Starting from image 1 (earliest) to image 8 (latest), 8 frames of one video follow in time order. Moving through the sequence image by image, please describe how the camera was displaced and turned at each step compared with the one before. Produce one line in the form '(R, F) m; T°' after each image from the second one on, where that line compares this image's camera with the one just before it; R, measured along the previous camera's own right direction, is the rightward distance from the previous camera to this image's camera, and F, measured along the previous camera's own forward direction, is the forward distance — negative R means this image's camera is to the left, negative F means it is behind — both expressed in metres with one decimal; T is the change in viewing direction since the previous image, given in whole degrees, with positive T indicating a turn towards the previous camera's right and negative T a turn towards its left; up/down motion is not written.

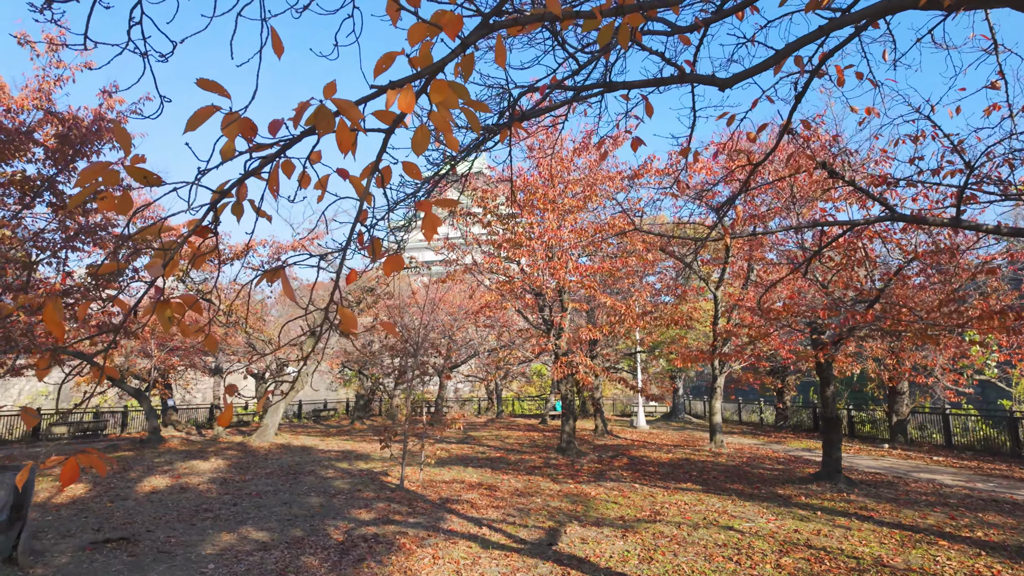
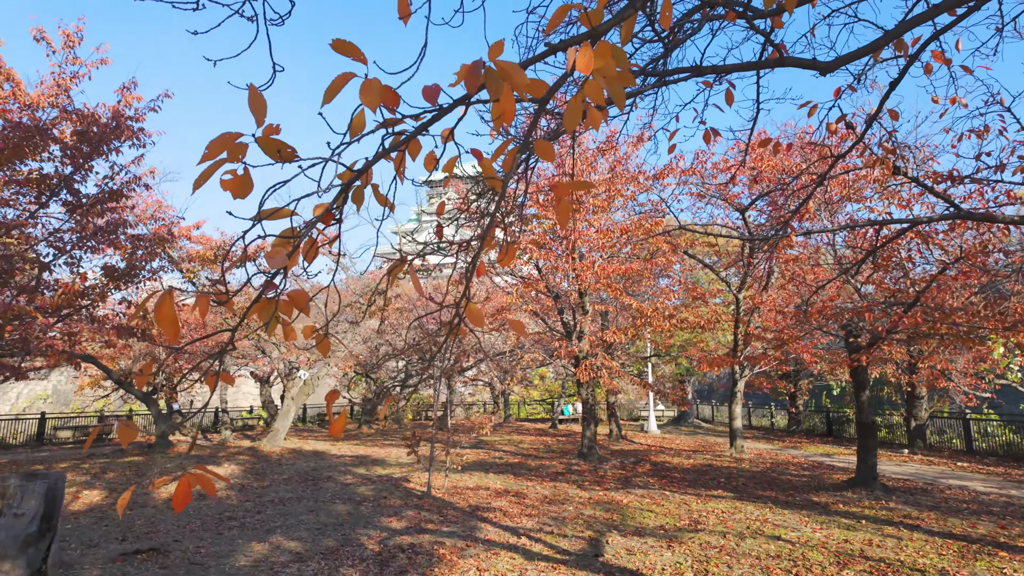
(-0.5, +0.2) m; 0°
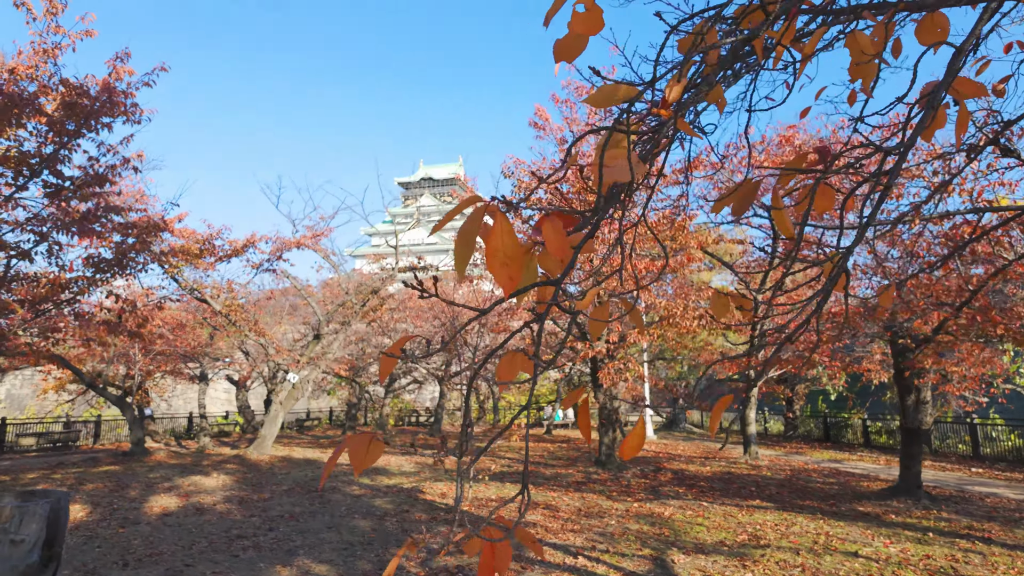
(-0.9, +0.7) m; +3°
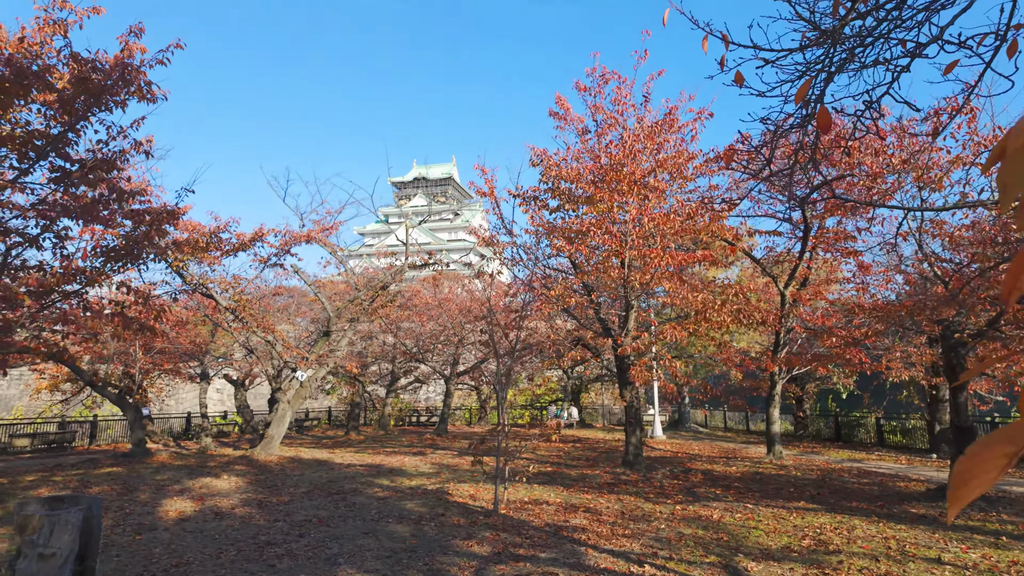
(-0.6, +0.5) m; +1°
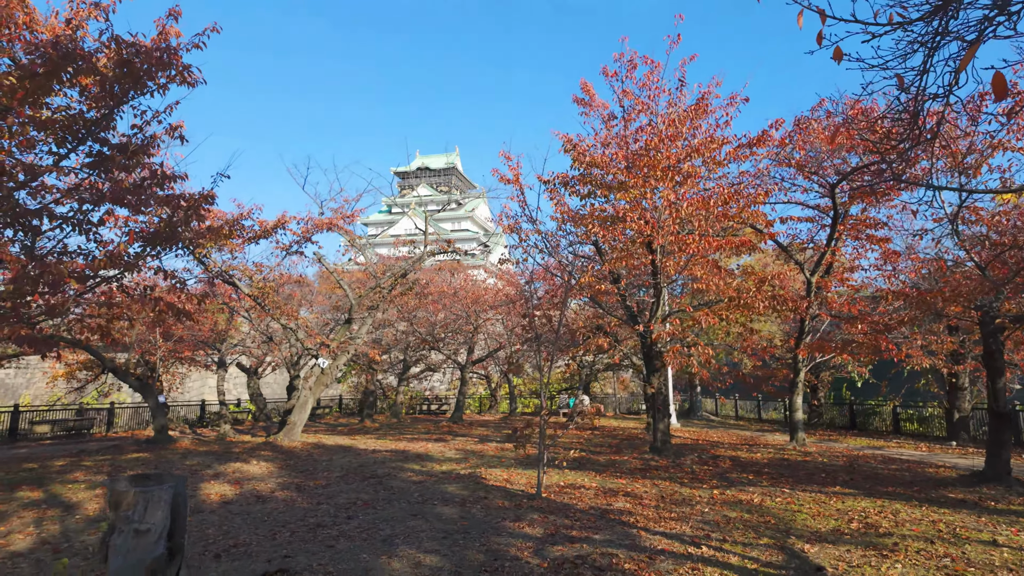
(-0.5, 0.0) m; 0°
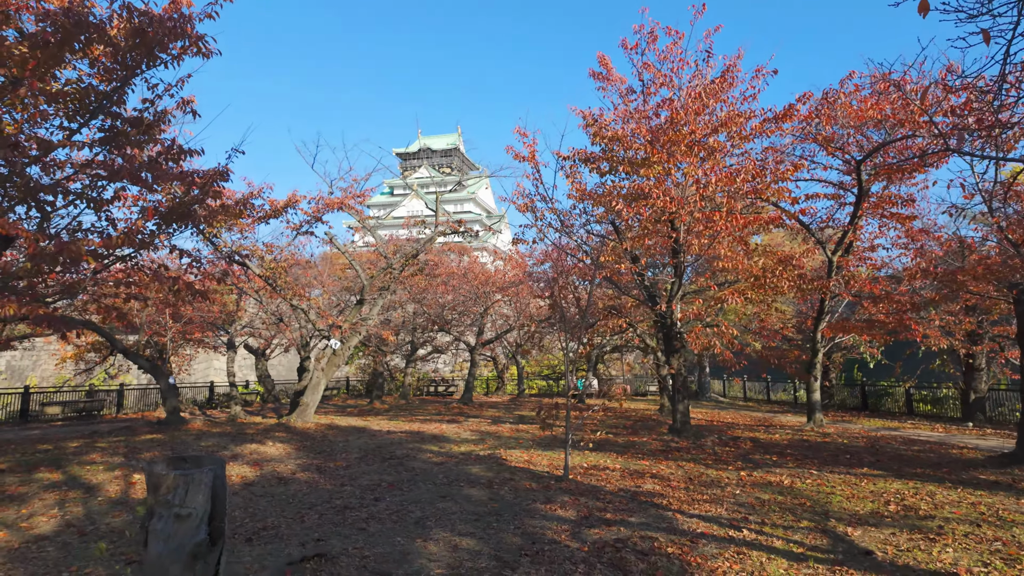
(-0.3, +0.2) m; 0°
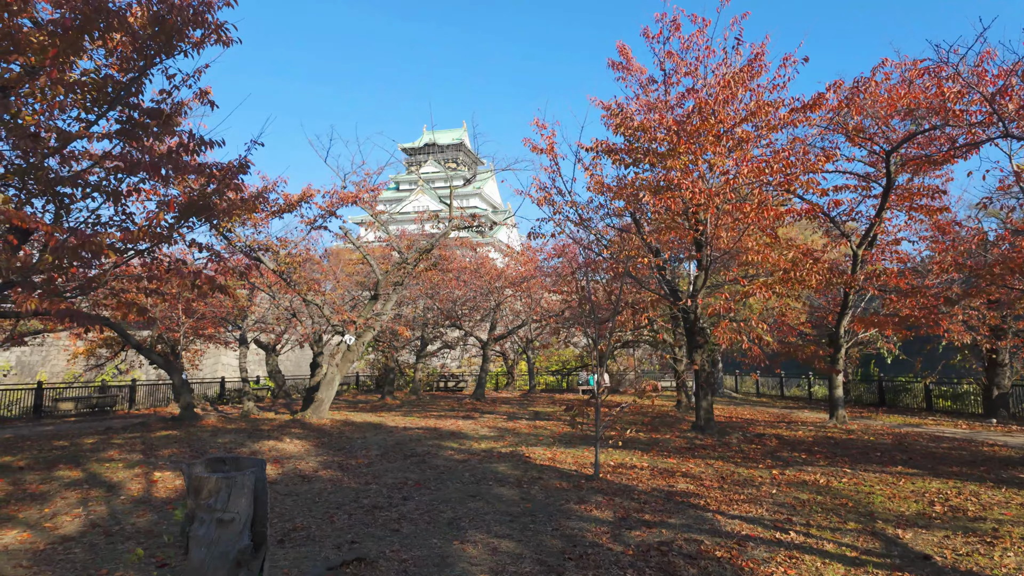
(-0.3, +0.2) m; 0°
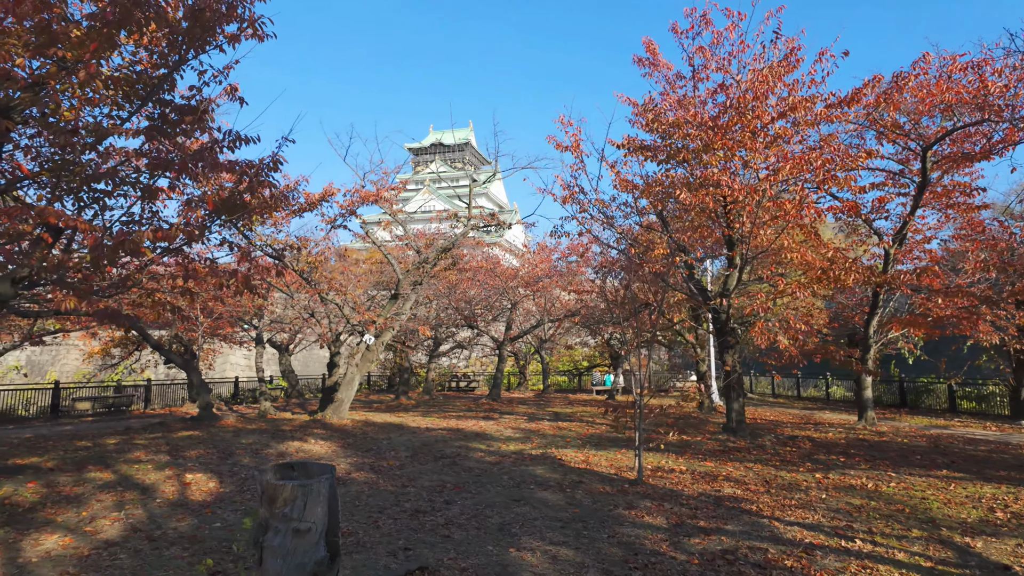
(-0.4, +0.2) m; 0°
